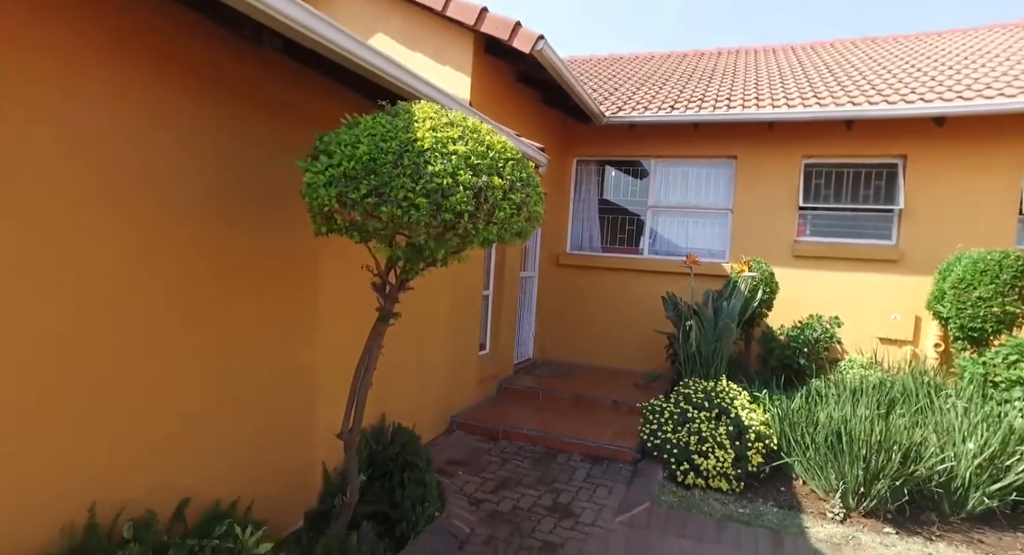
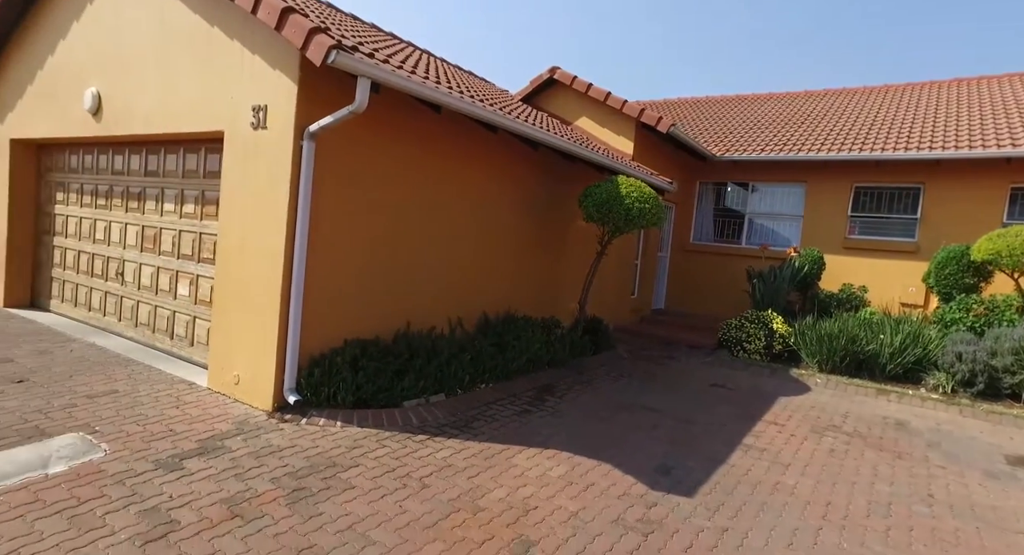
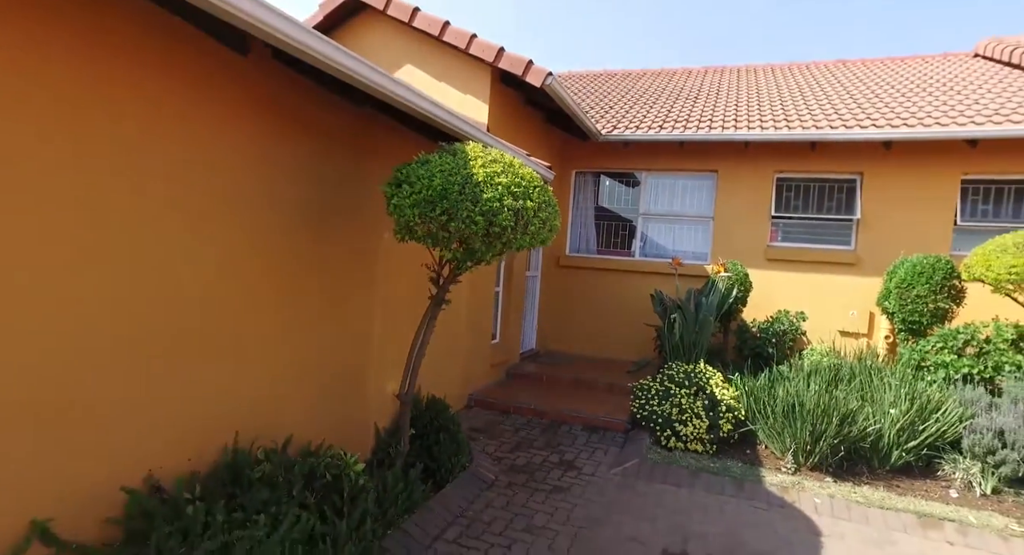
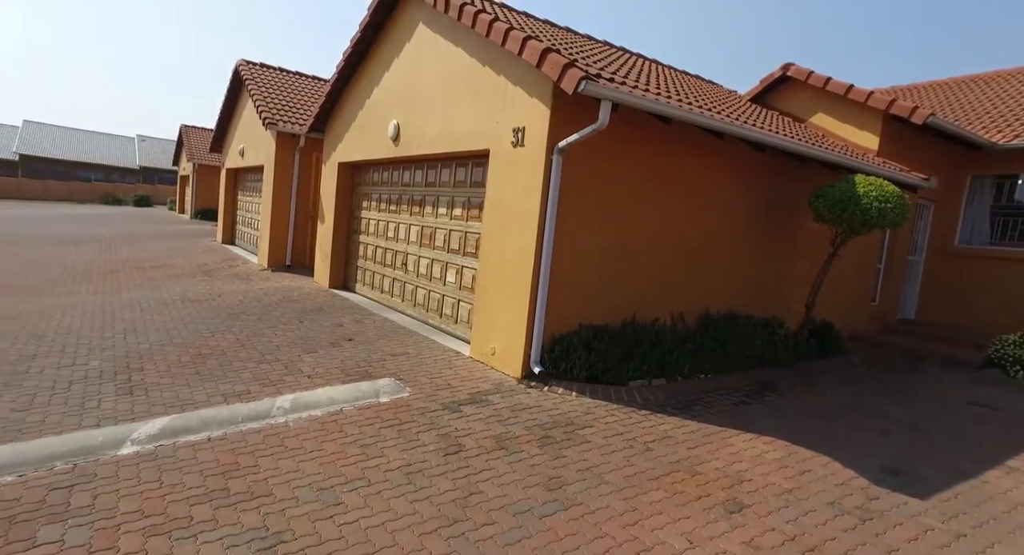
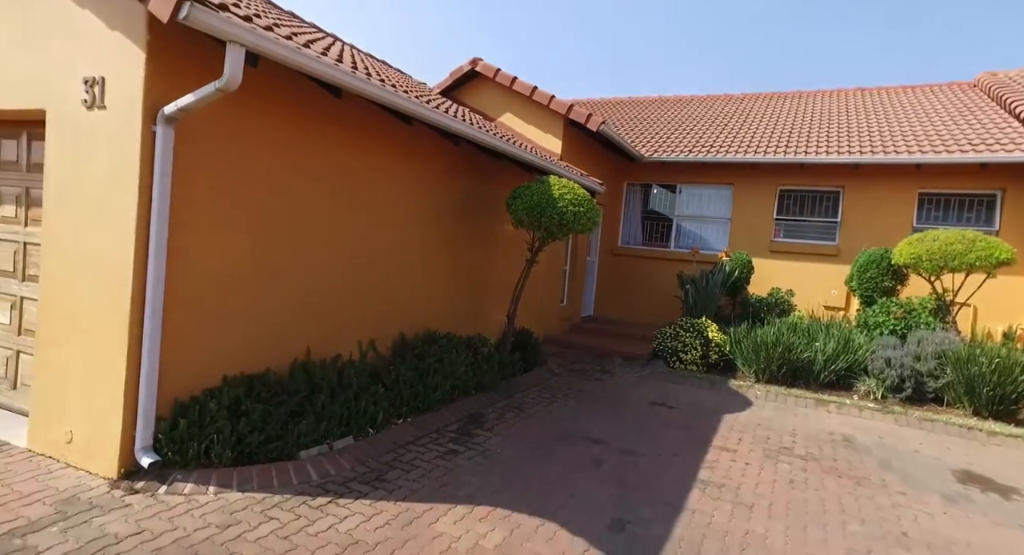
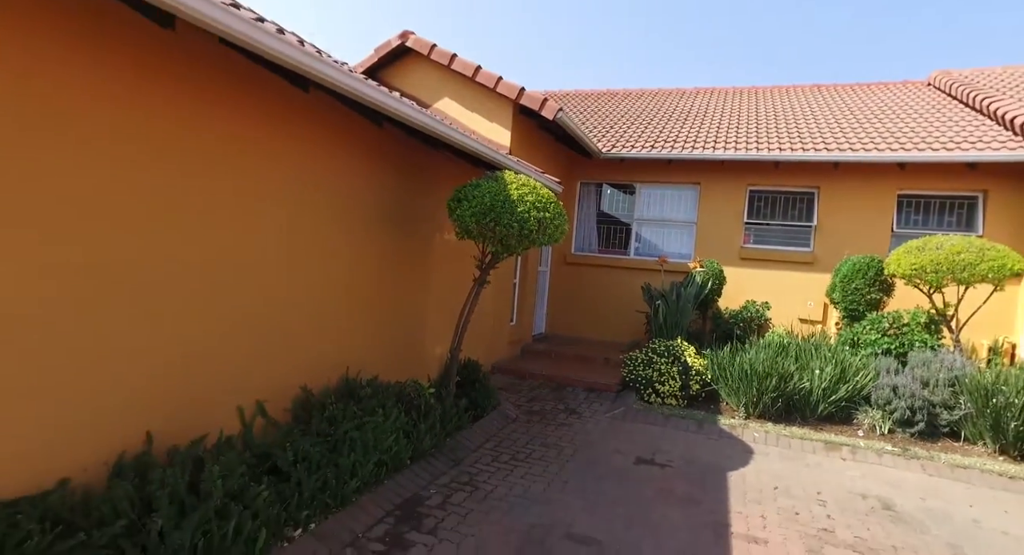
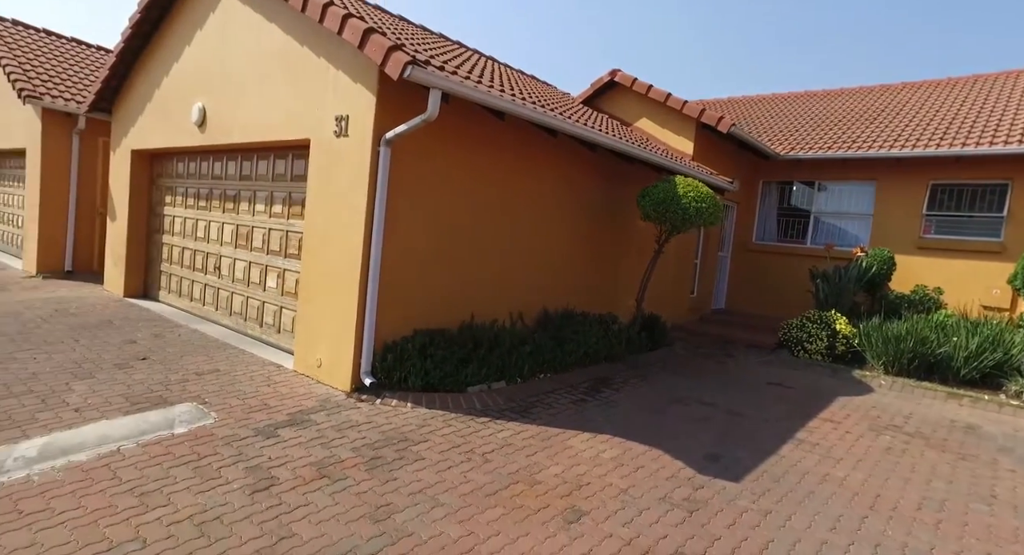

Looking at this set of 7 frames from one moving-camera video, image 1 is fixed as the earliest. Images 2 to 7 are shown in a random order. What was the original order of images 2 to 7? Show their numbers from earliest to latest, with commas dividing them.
3, 6, 5, 2, 7, 4
